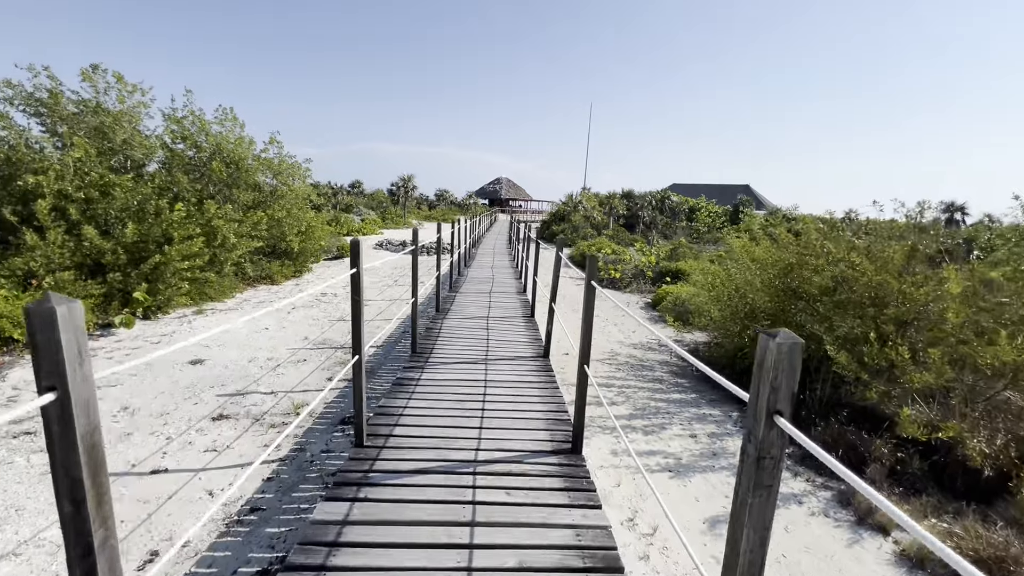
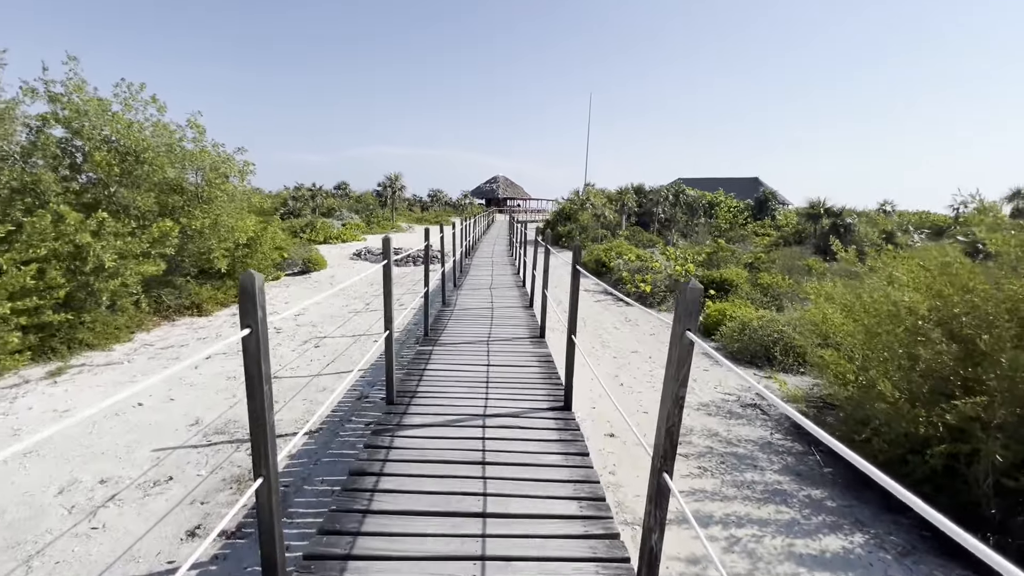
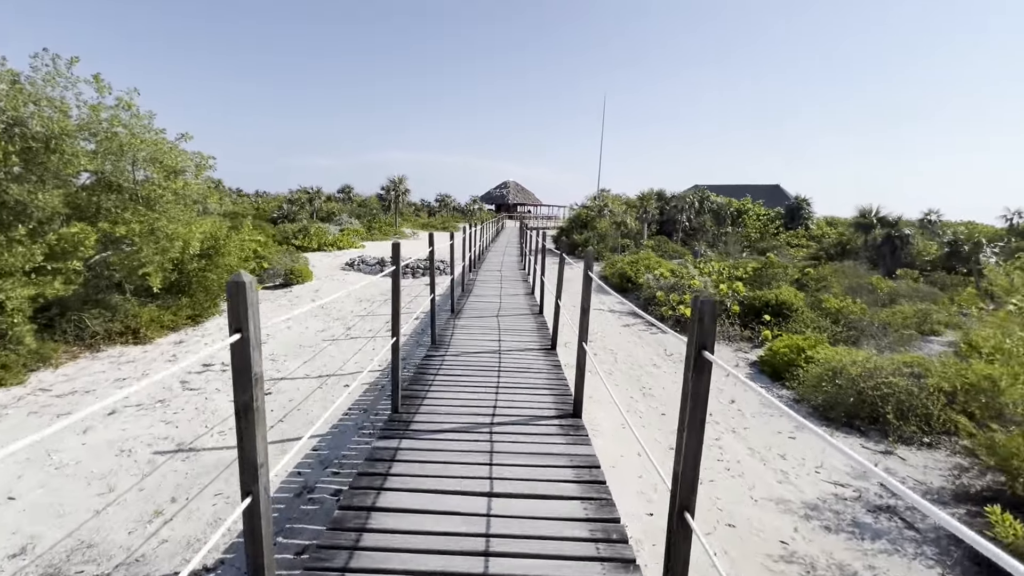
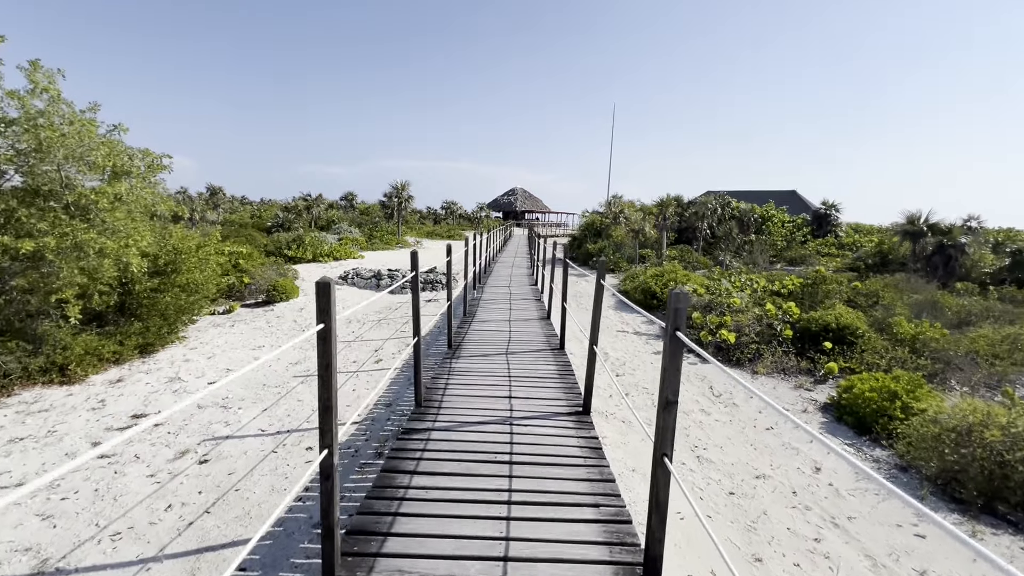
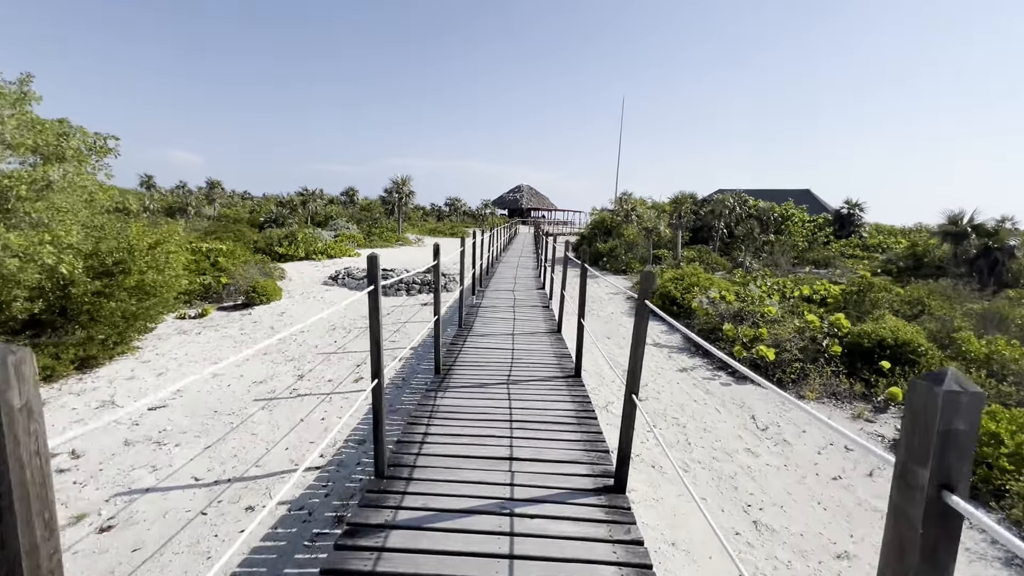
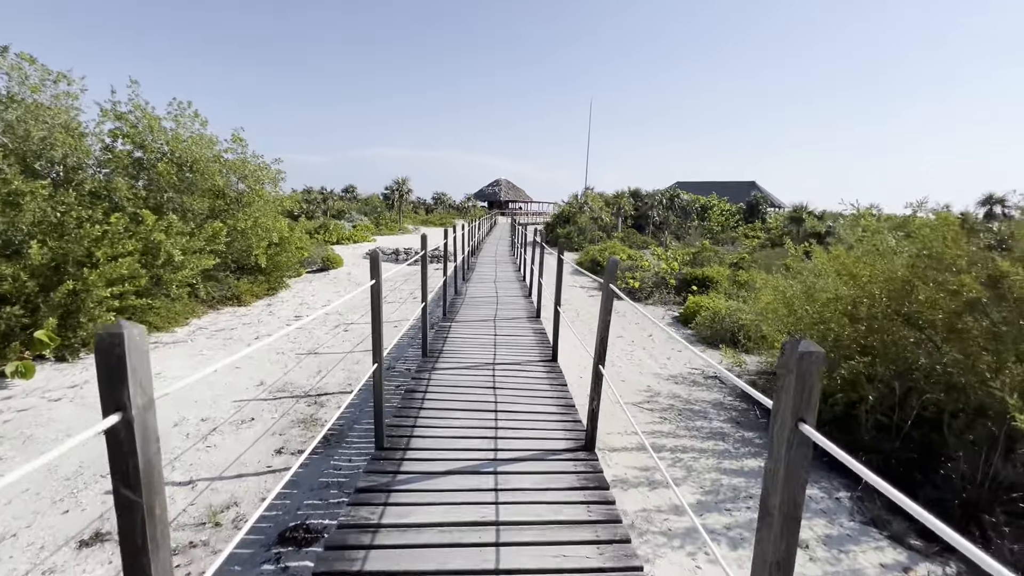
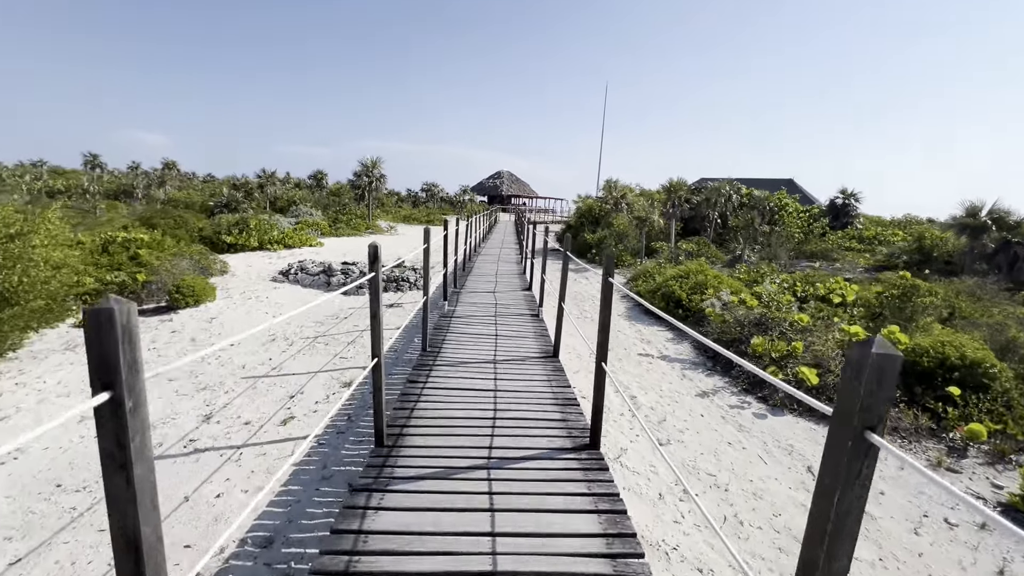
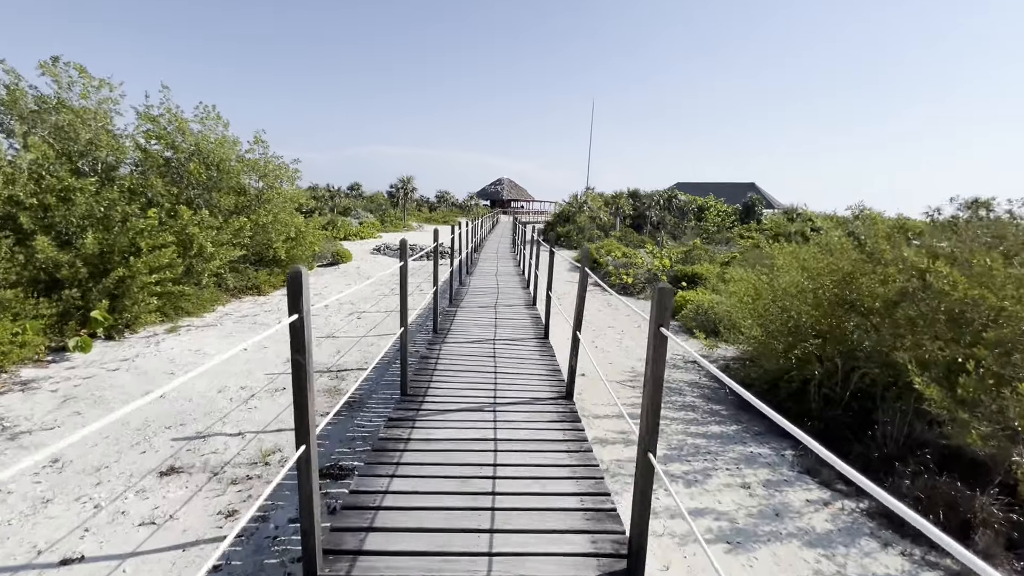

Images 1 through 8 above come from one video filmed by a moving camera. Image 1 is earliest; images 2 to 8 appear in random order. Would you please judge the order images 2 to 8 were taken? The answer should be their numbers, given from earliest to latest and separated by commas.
8, 6, 2, 3, 4, 5, 7
